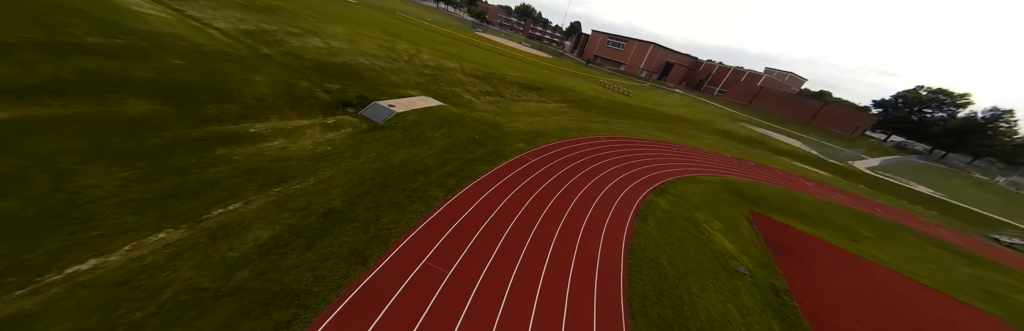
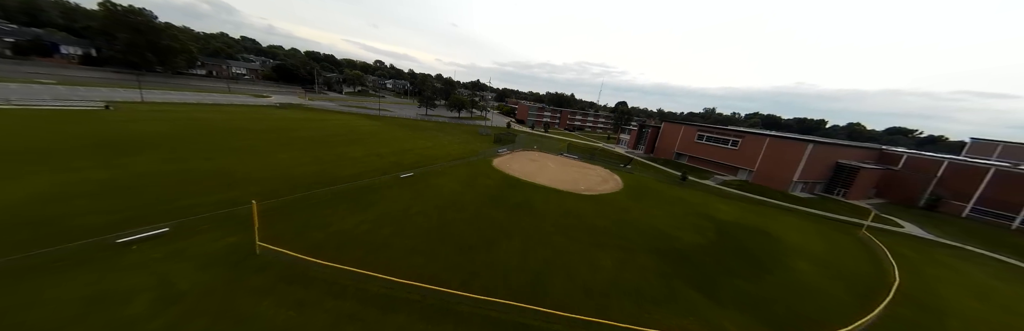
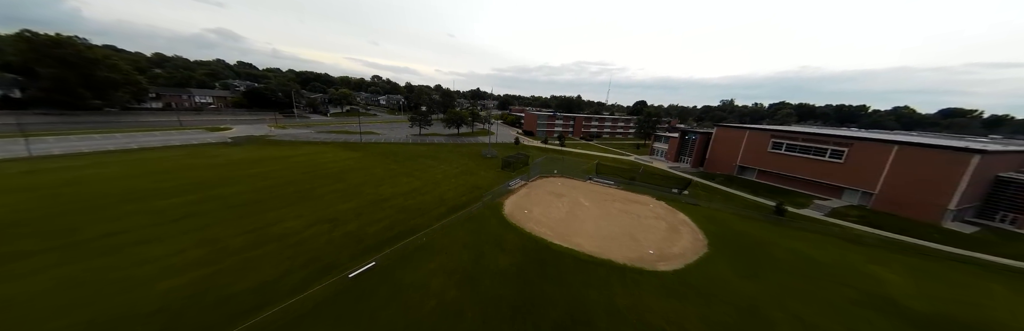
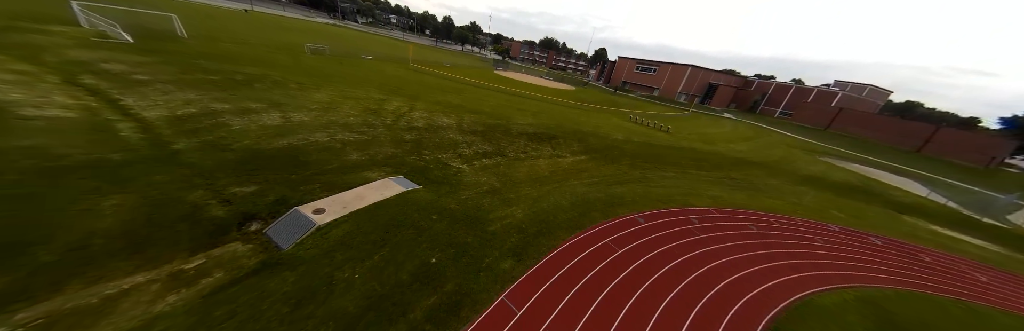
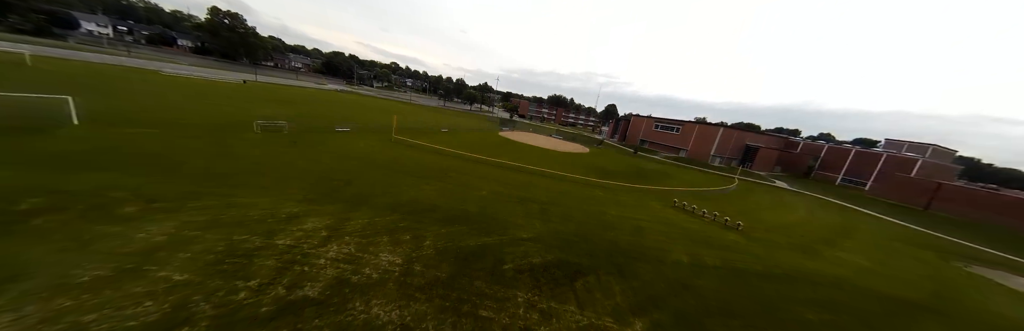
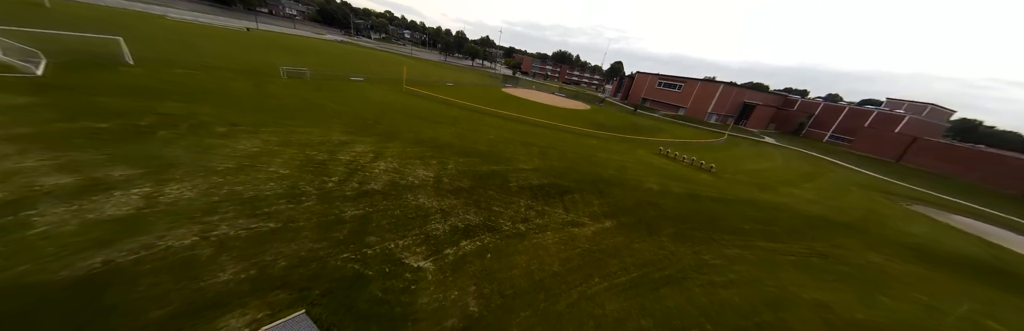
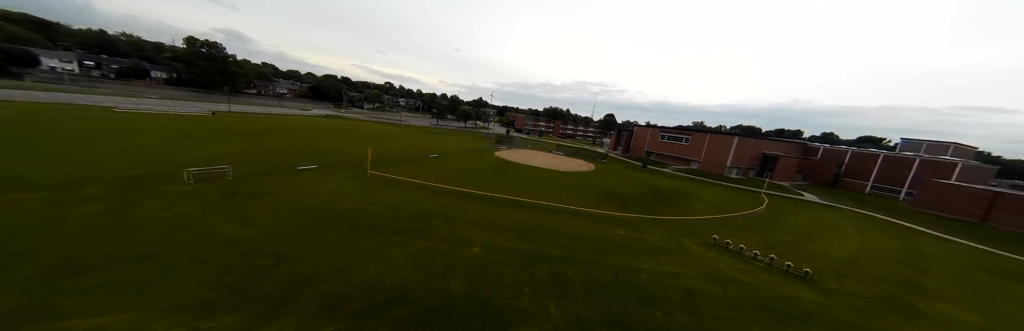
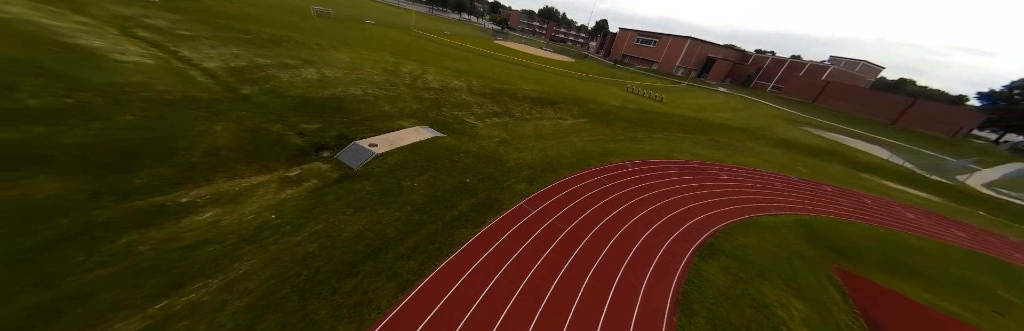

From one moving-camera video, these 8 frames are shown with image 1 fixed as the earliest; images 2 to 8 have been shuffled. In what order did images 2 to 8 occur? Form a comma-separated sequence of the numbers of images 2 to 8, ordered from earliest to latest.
8, 4, 6, 5, 7, 2, 3
